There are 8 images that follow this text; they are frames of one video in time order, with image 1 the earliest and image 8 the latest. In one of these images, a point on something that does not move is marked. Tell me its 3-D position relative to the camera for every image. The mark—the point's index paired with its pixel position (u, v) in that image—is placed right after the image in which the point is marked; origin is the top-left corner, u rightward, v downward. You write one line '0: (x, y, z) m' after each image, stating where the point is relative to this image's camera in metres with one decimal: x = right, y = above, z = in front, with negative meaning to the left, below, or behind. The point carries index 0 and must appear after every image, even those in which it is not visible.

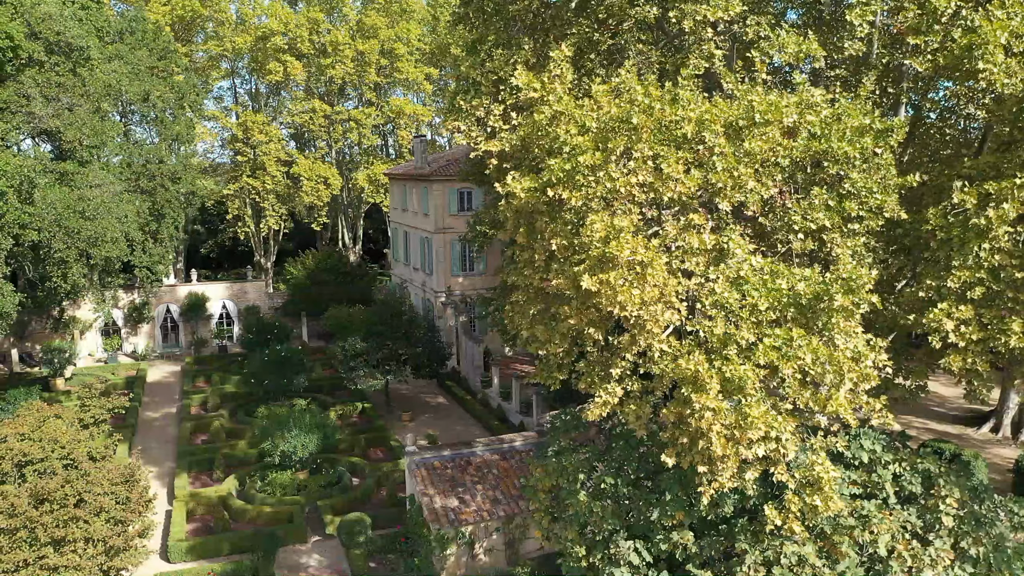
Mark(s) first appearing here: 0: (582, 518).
0: (+1.0, -3.2, +11.6) m
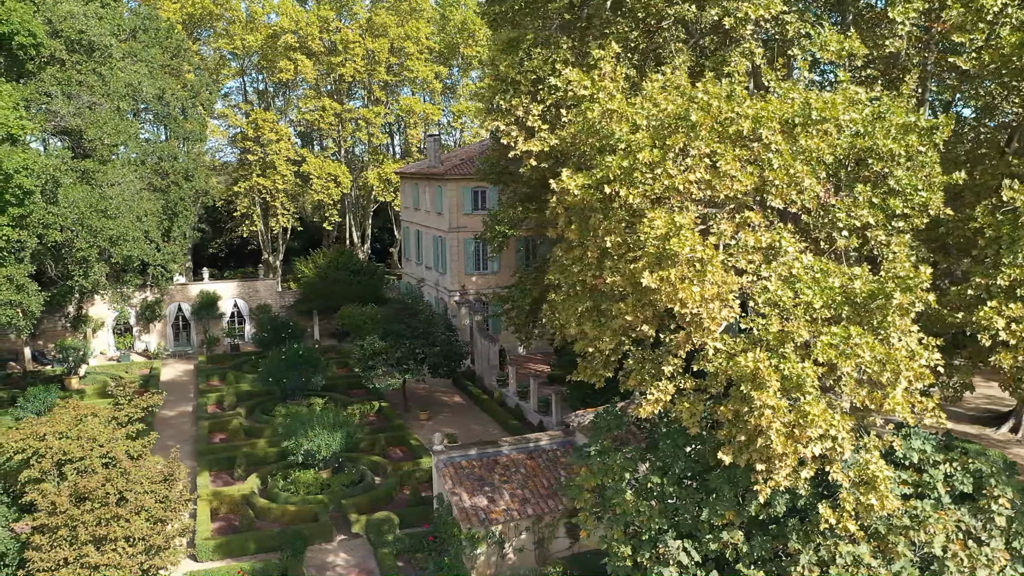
0: (+1.6, -3.1, +11.6) m
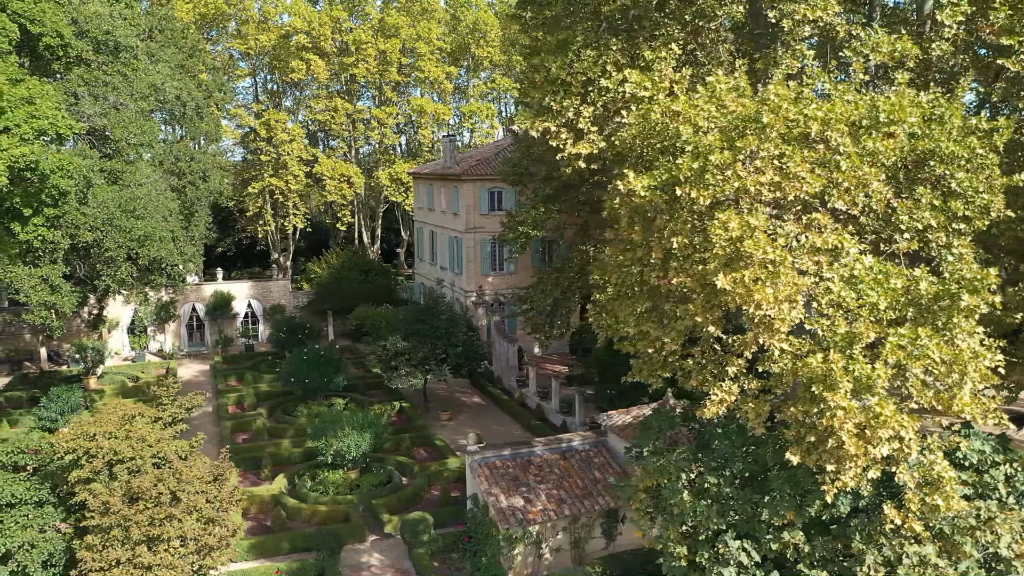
0: (+2.4, -3.2, +11.6) m
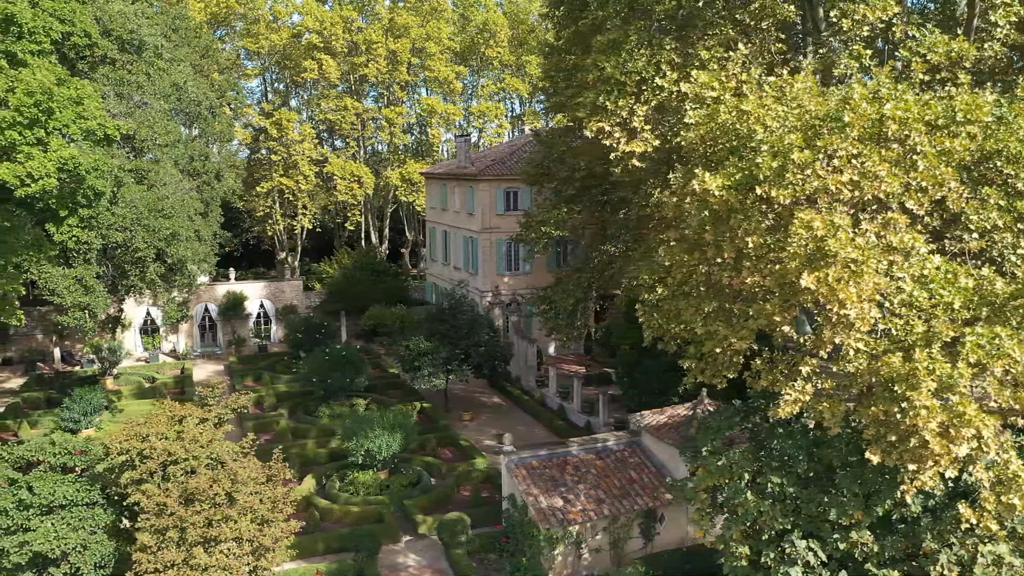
0: (+3.3, -3.1, +11.6) m
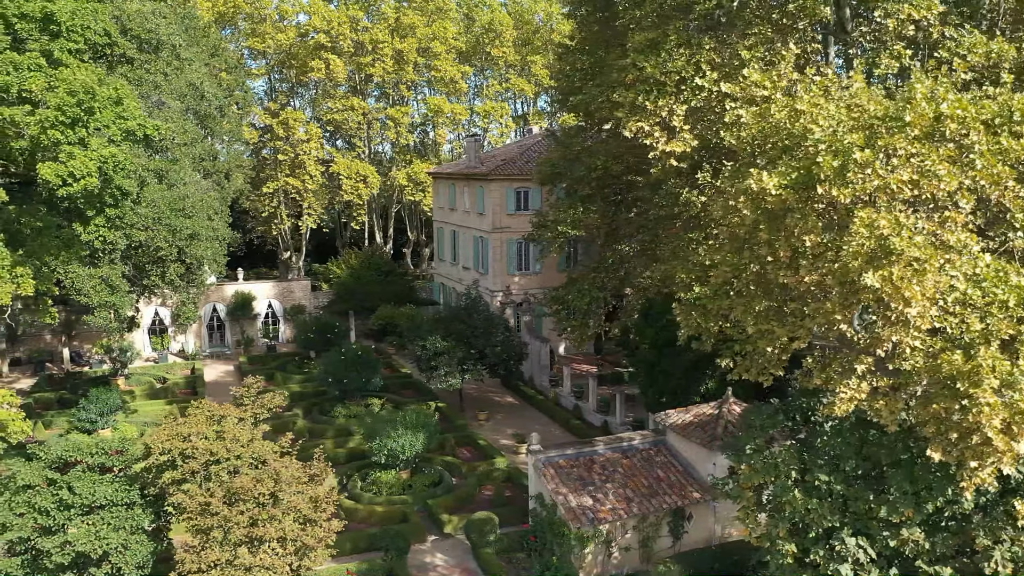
0: (+3.9, -3.1, +11.6) m
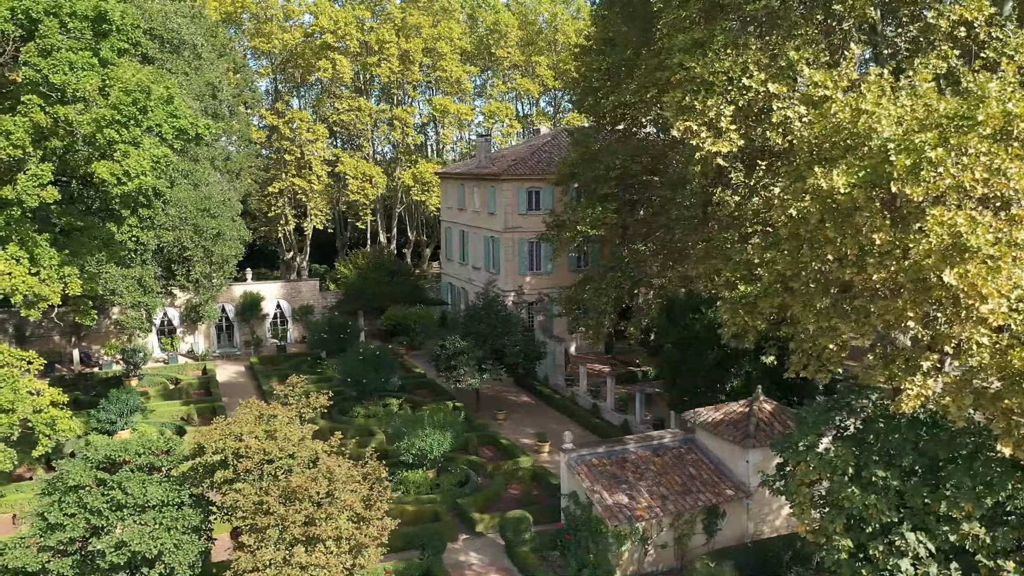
0: (+4.8, -3.1, +11.7) m
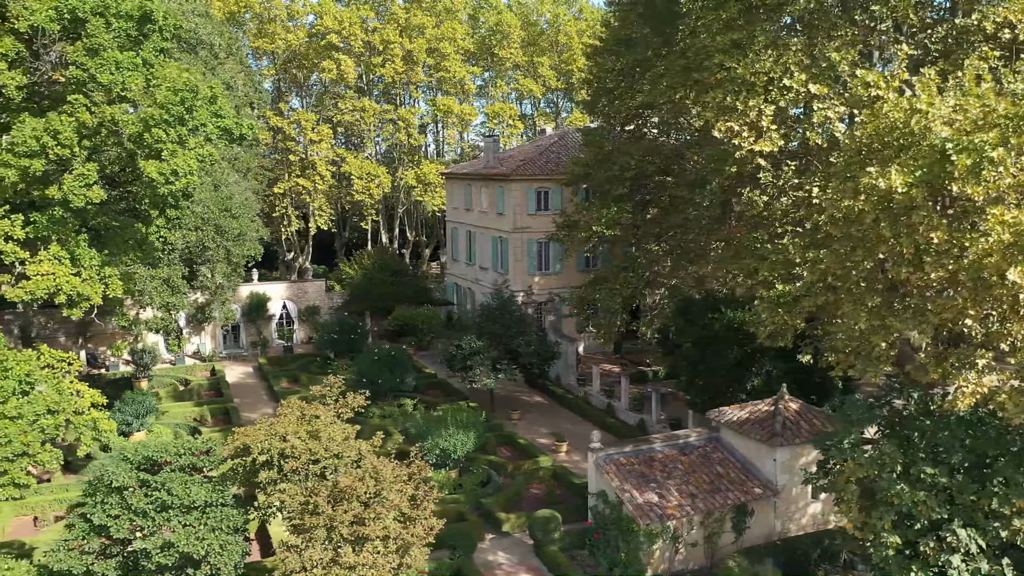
0: (+5.5, -3.1, +11.8) m
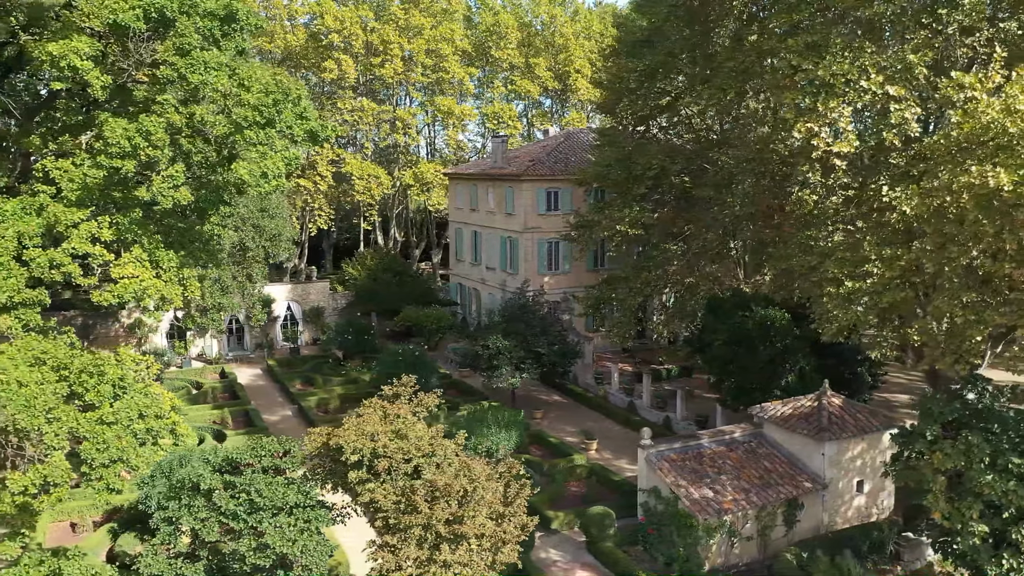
0: (+7.0, -3.0, +12.2) m
